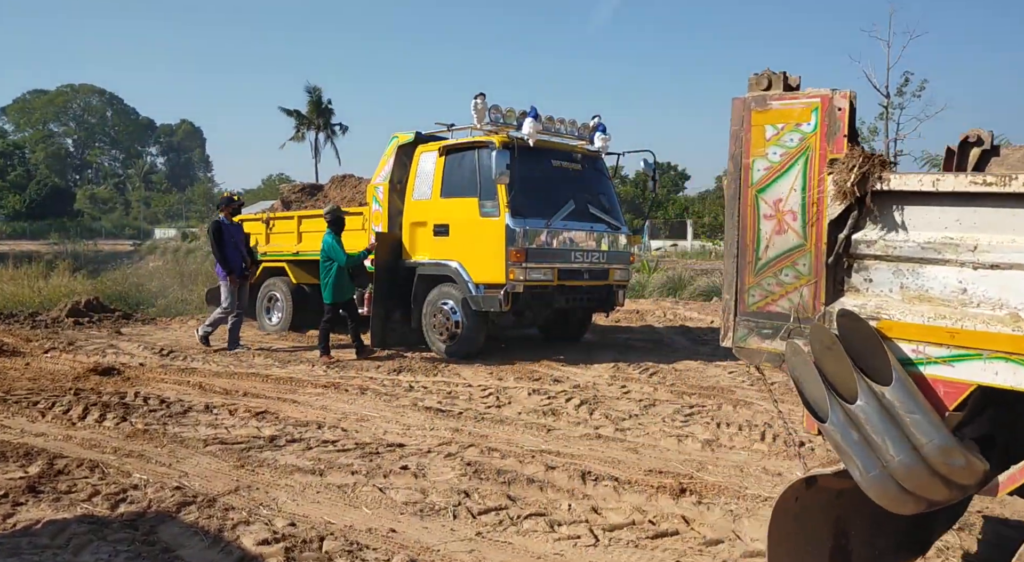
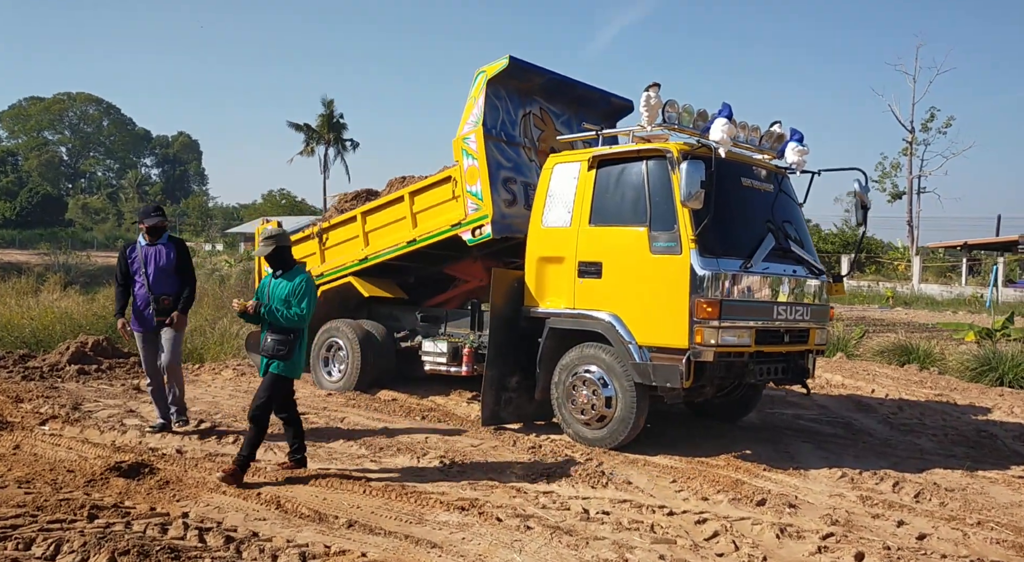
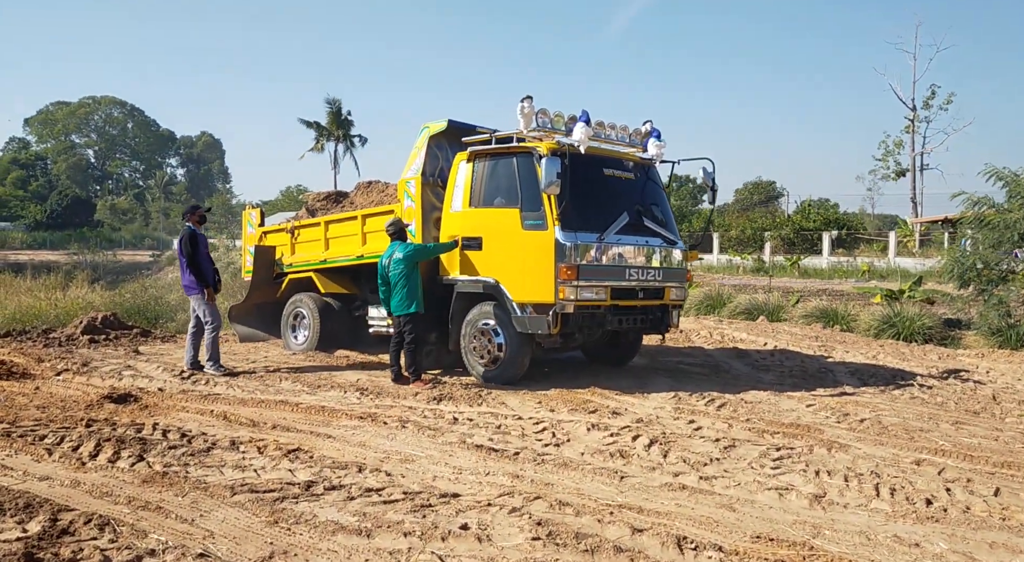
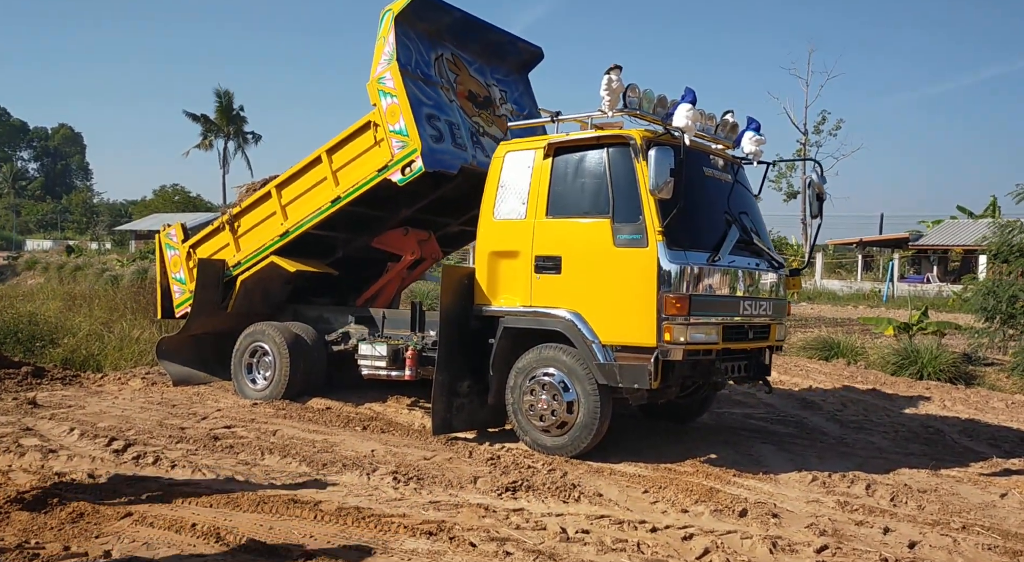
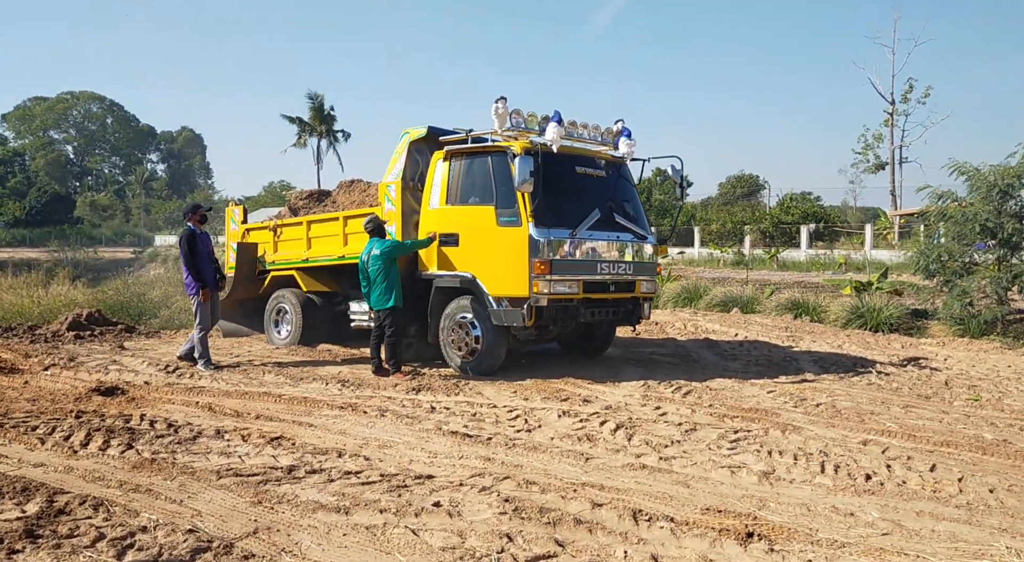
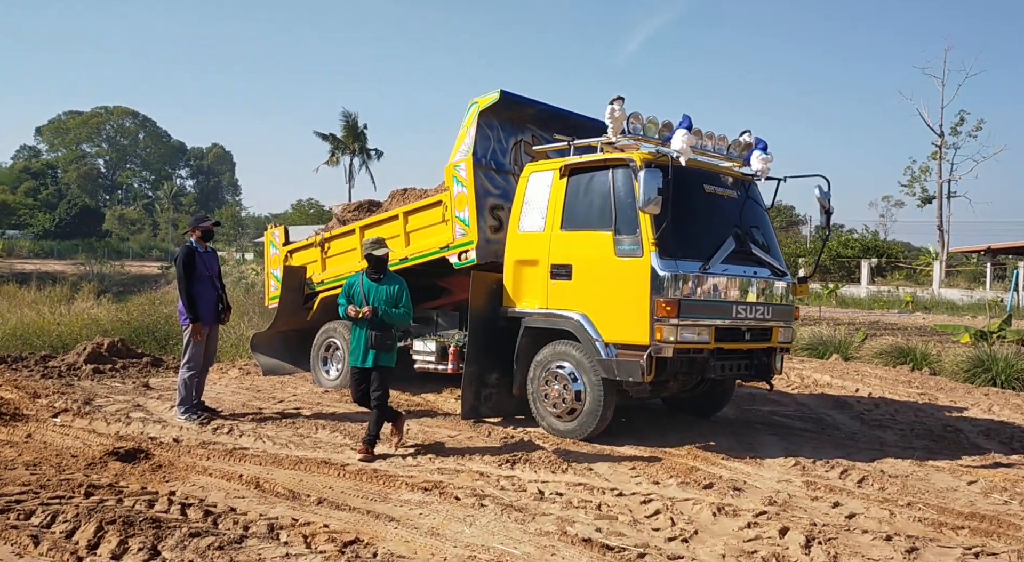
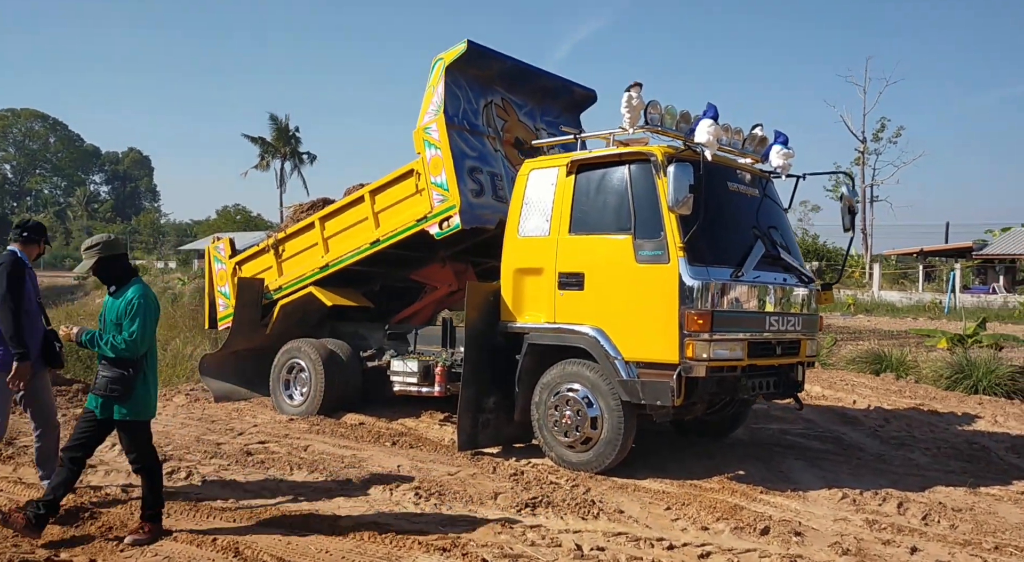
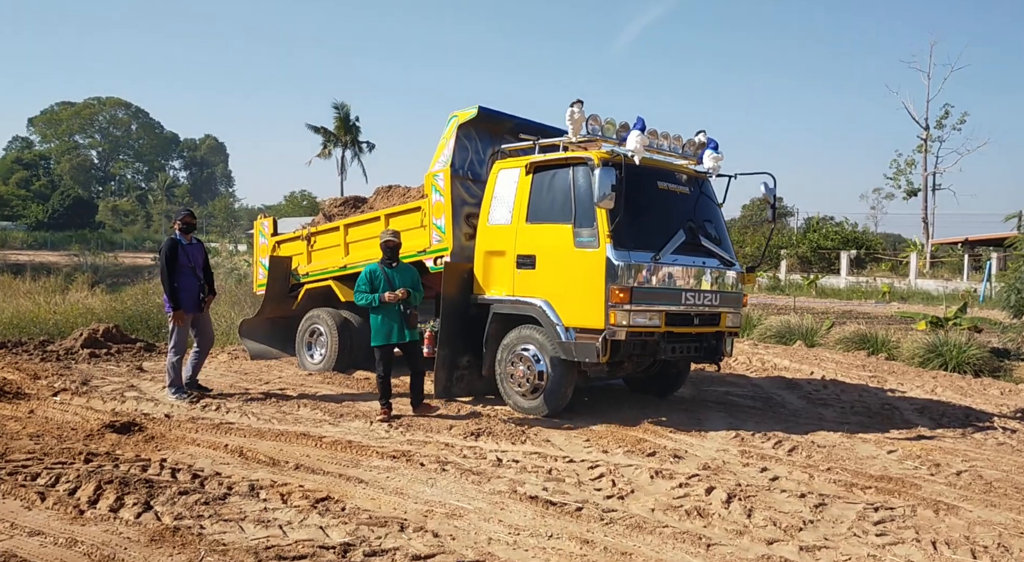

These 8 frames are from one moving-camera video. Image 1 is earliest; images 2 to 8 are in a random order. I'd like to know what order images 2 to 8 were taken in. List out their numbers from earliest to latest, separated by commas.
5, 3, 8, 6, 2, 7, 4
